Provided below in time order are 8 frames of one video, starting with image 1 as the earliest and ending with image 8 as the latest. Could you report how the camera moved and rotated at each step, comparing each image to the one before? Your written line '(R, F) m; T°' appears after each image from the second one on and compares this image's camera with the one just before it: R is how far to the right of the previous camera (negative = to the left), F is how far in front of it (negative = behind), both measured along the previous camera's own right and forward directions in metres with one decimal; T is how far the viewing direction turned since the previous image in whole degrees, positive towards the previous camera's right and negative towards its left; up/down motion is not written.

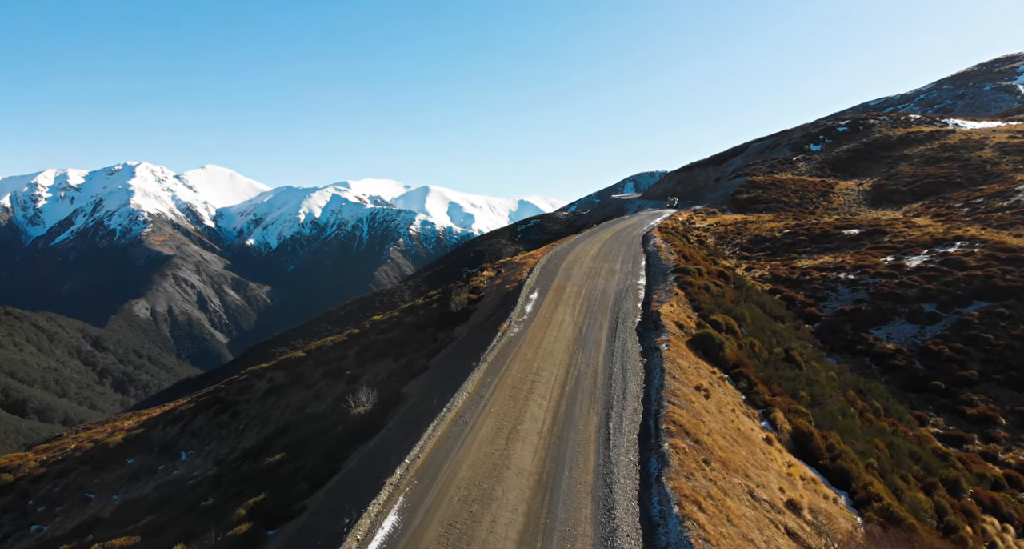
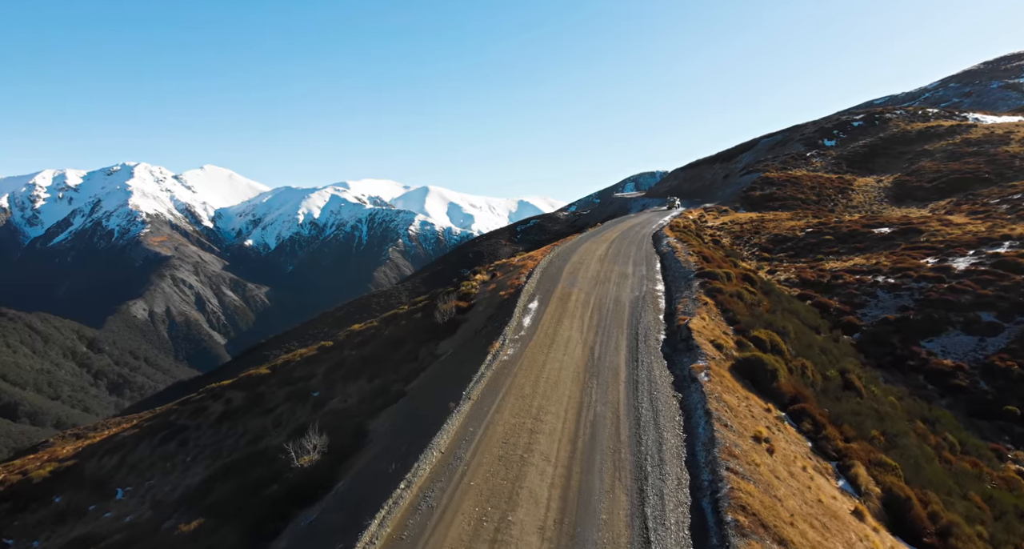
(+0.2, +6.9) m; 0°
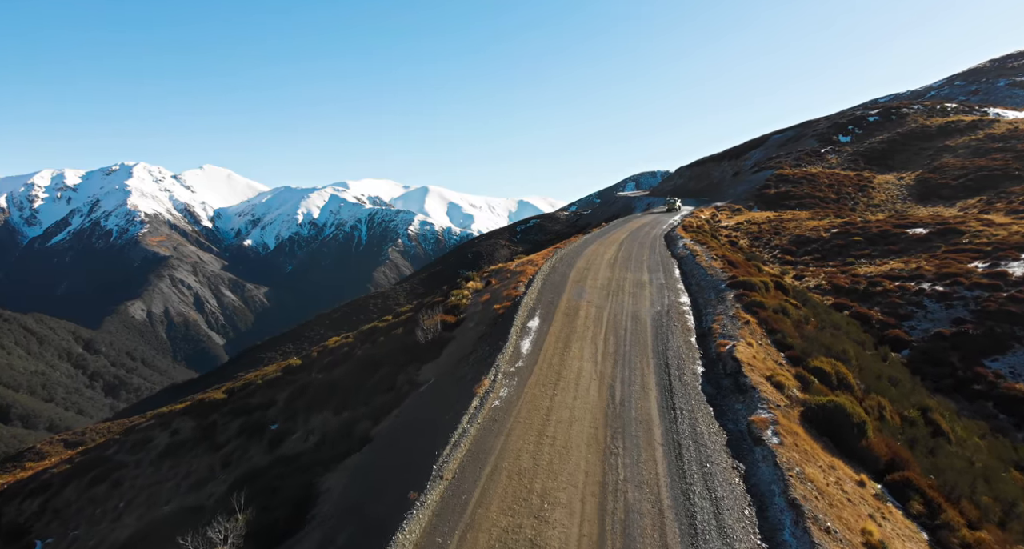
(+0.2, +6.4) m; 0°
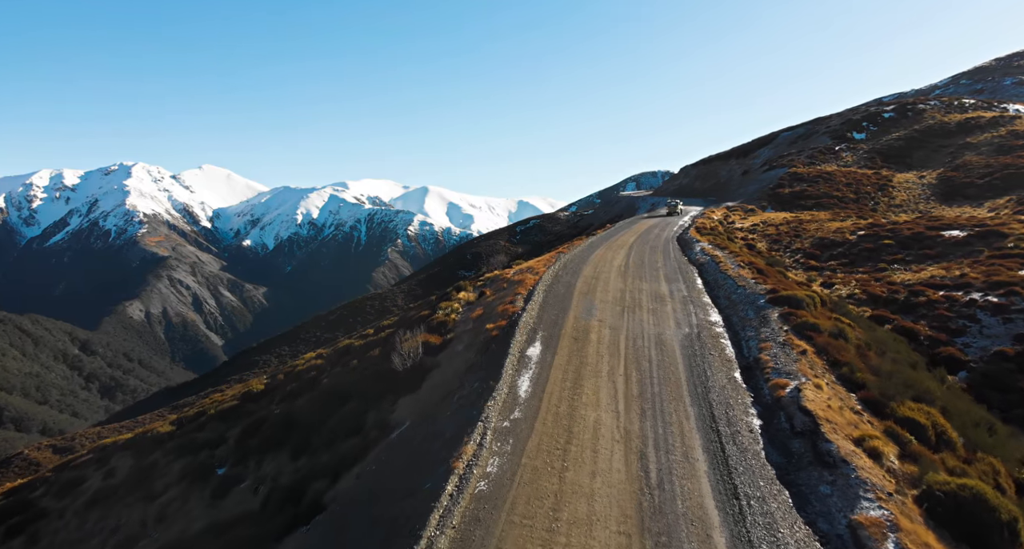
(+0.1, +5.6) m; 0°
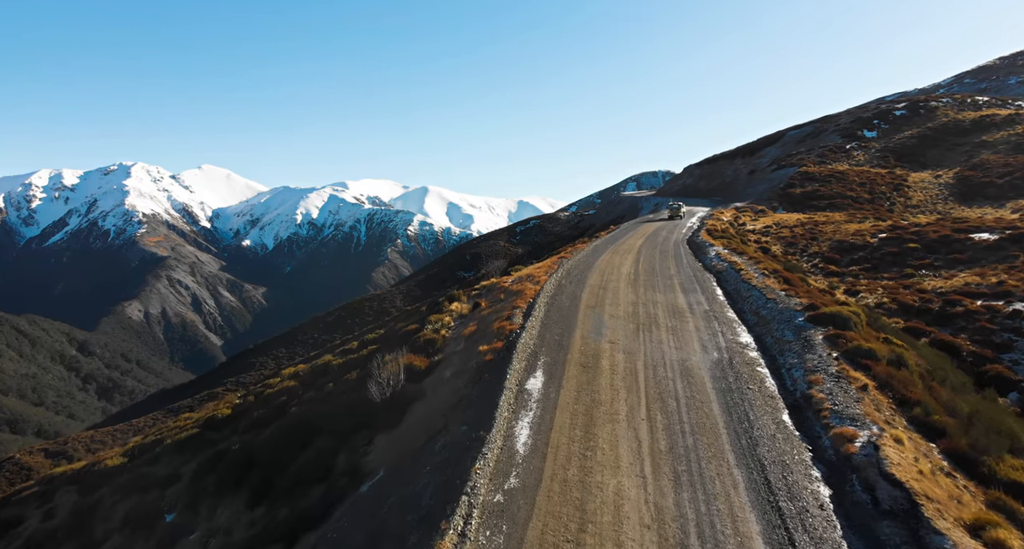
(+0.1, +3.9) m; 0°
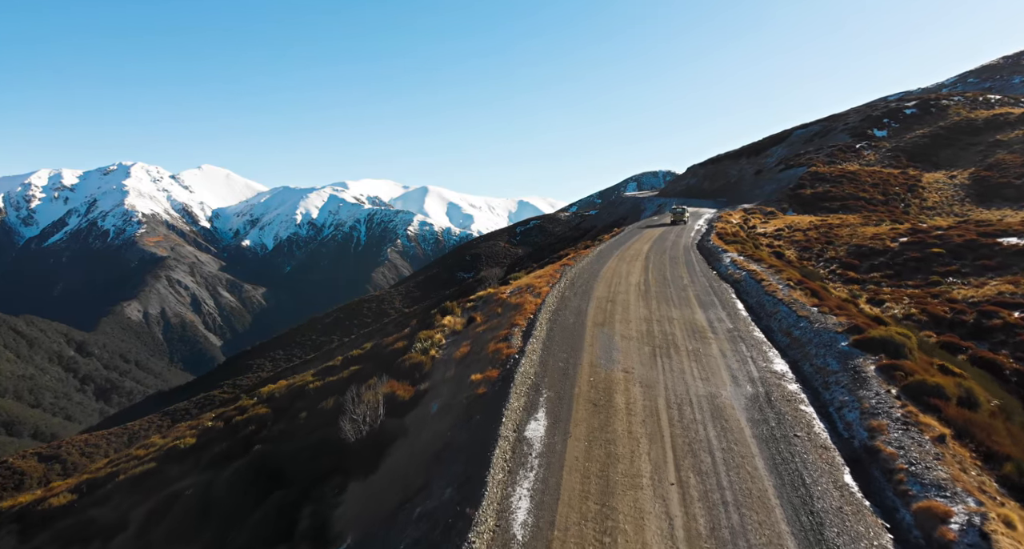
(+0.1, +3.3) m; 0°
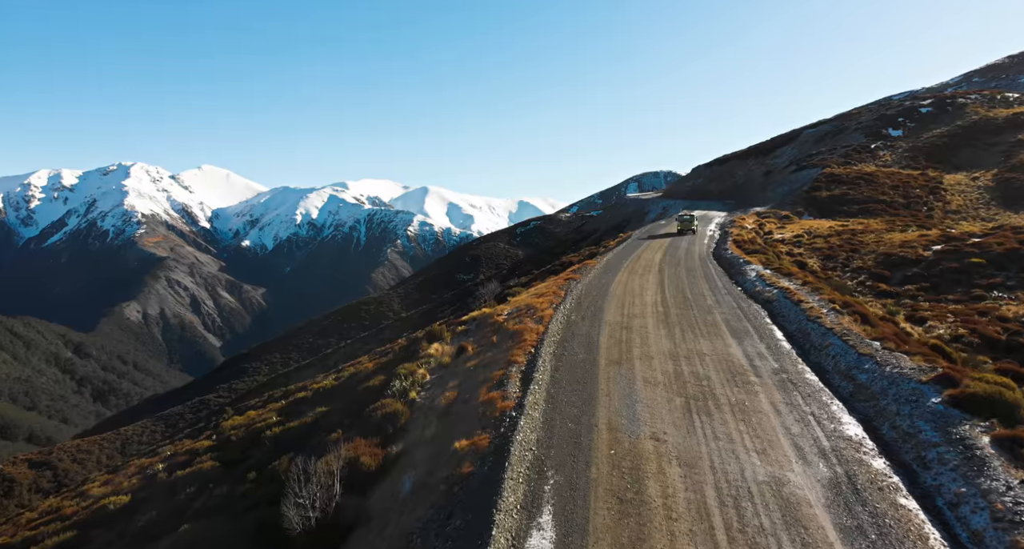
(+0.1, +4.5) m; 0°
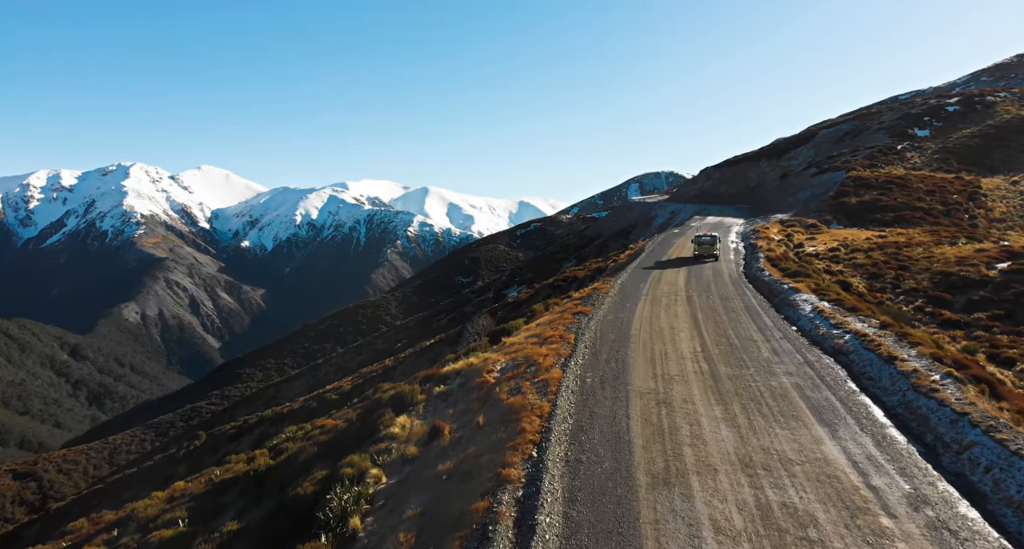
(+0.2, +7.2) m; 0°
